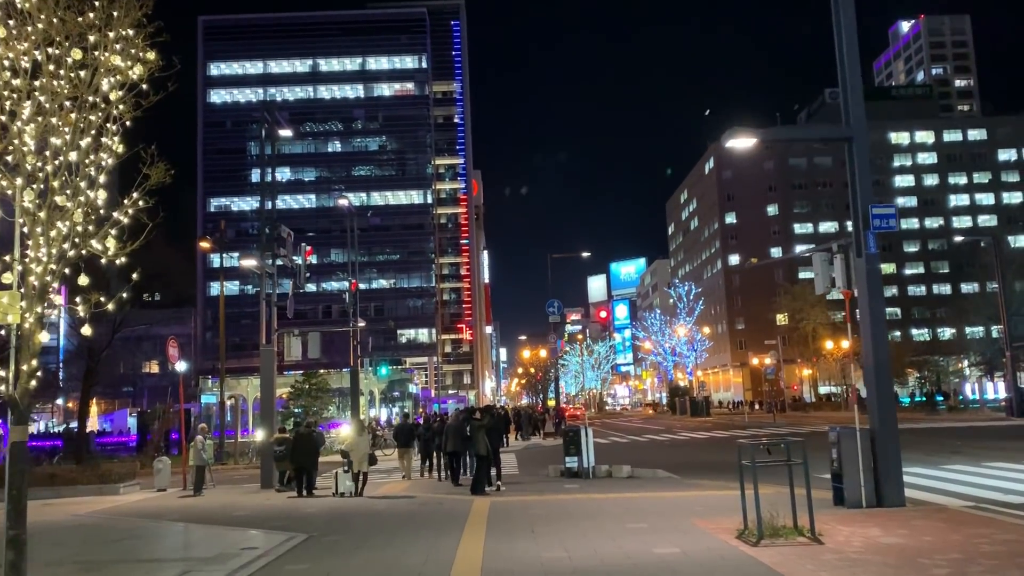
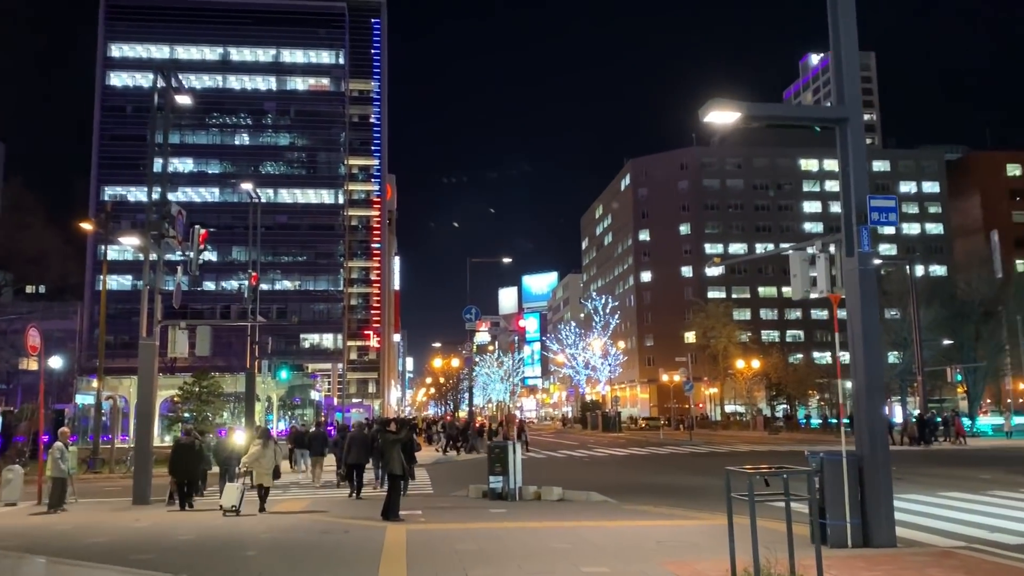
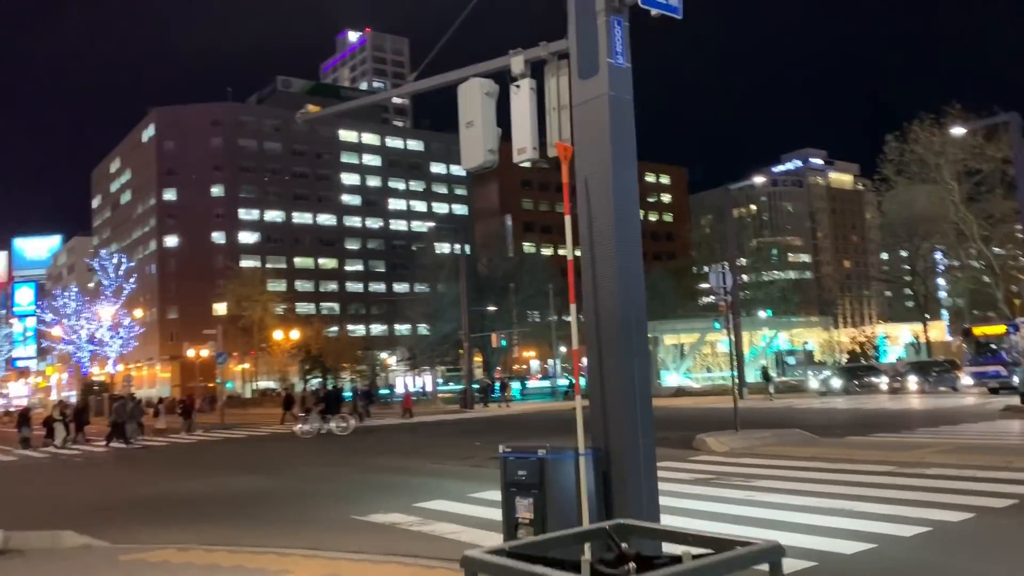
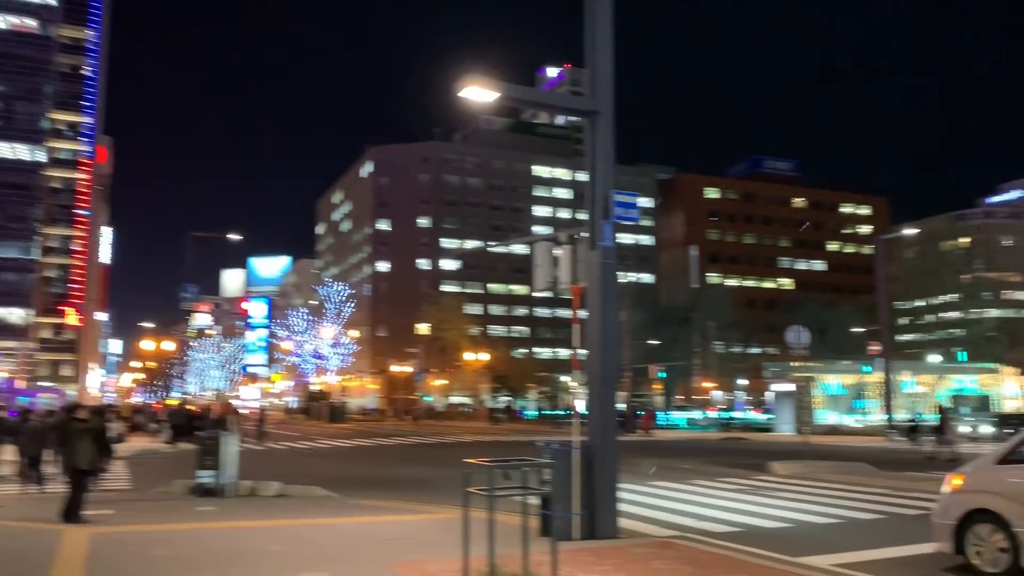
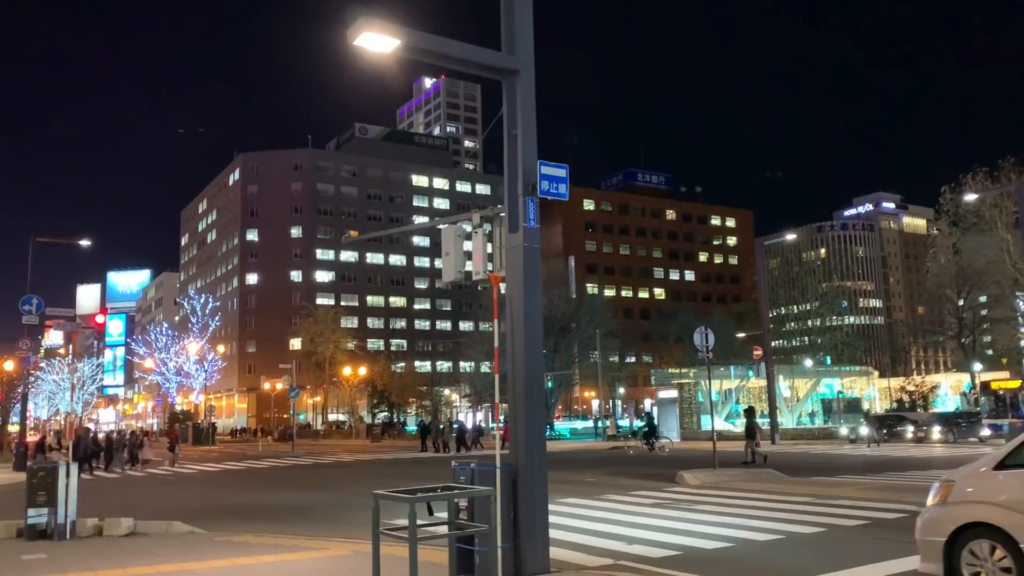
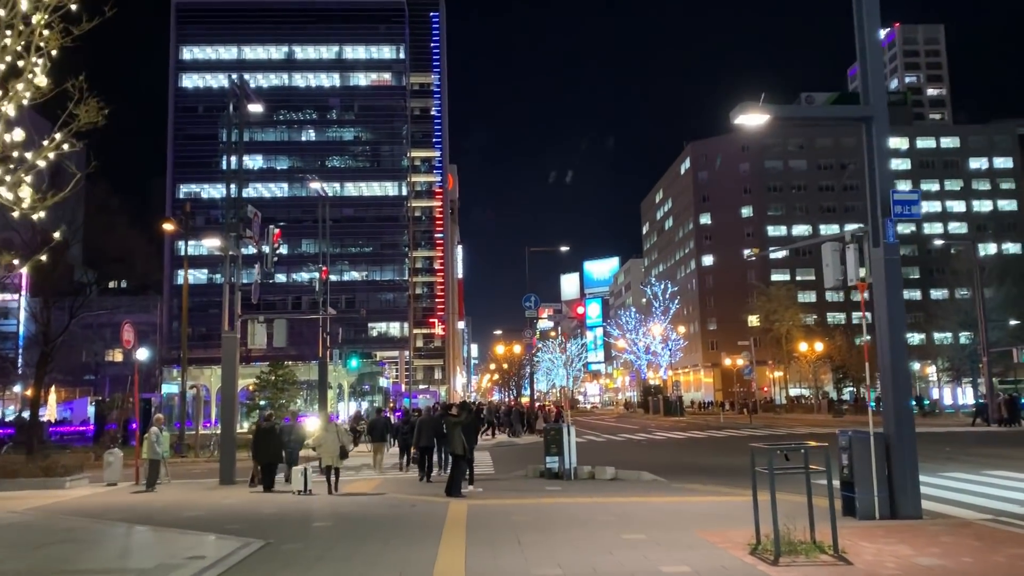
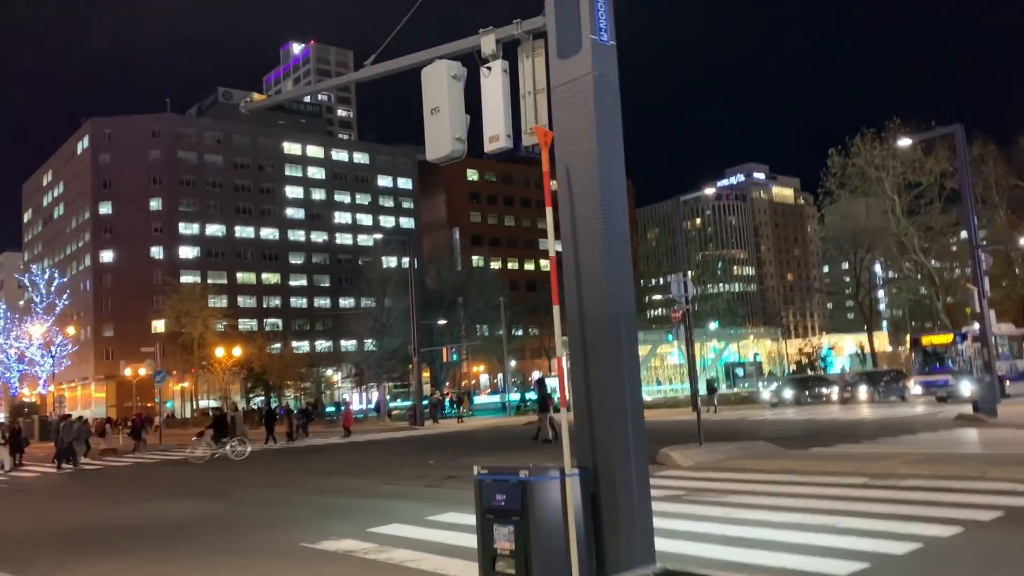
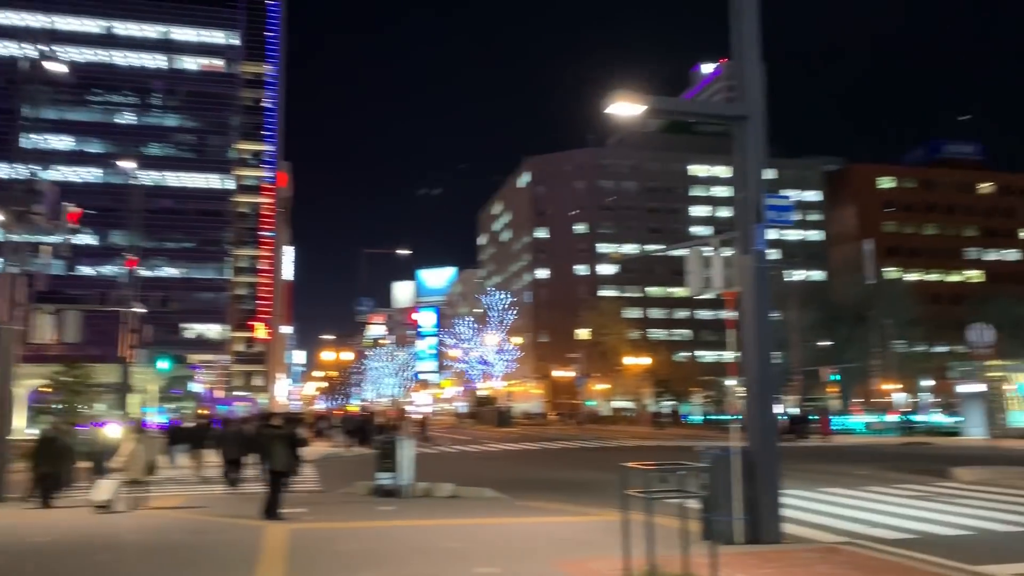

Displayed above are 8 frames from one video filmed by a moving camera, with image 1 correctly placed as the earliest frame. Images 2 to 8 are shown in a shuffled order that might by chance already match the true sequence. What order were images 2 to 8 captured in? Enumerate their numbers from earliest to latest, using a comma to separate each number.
6, 2, 8, 4, 5, 3, 7
